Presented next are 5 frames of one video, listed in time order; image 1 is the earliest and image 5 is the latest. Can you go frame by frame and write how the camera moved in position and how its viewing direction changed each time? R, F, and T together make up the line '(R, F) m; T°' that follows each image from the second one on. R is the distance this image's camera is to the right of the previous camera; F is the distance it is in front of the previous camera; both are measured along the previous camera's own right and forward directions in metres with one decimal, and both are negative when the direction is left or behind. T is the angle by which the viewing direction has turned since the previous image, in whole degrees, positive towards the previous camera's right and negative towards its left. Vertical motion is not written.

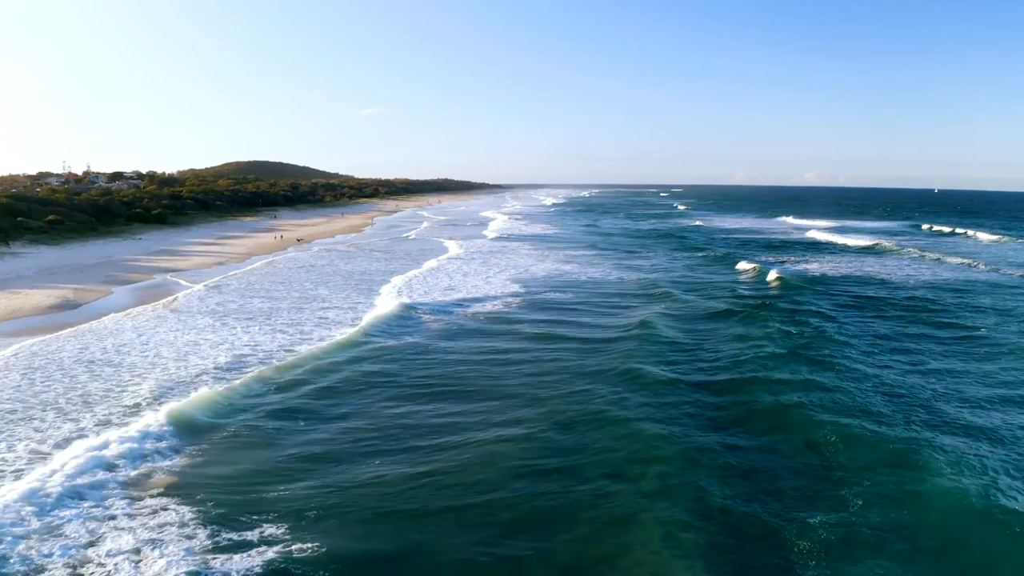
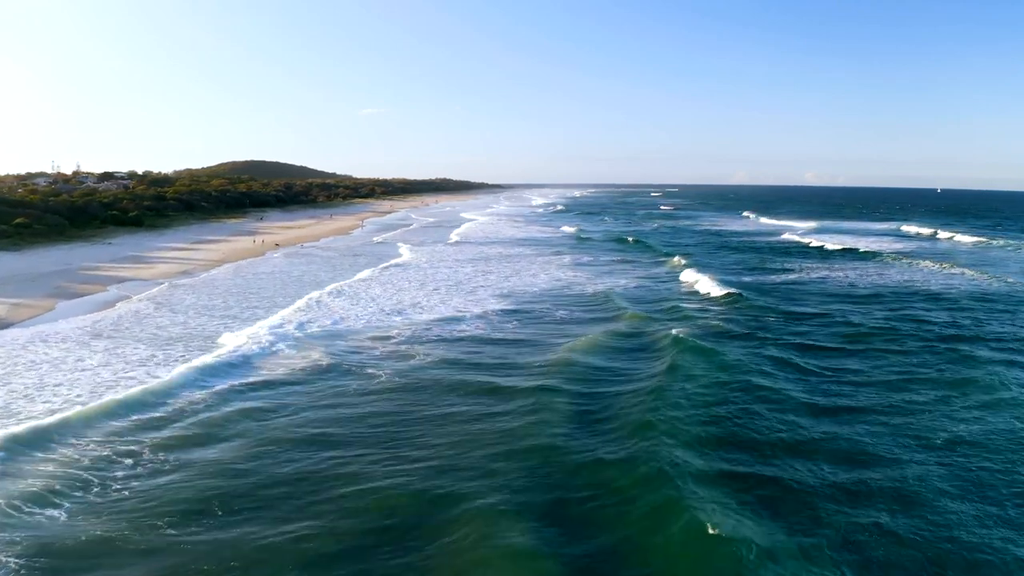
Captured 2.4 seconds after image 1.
(+0.3, +2.5) m; 0°
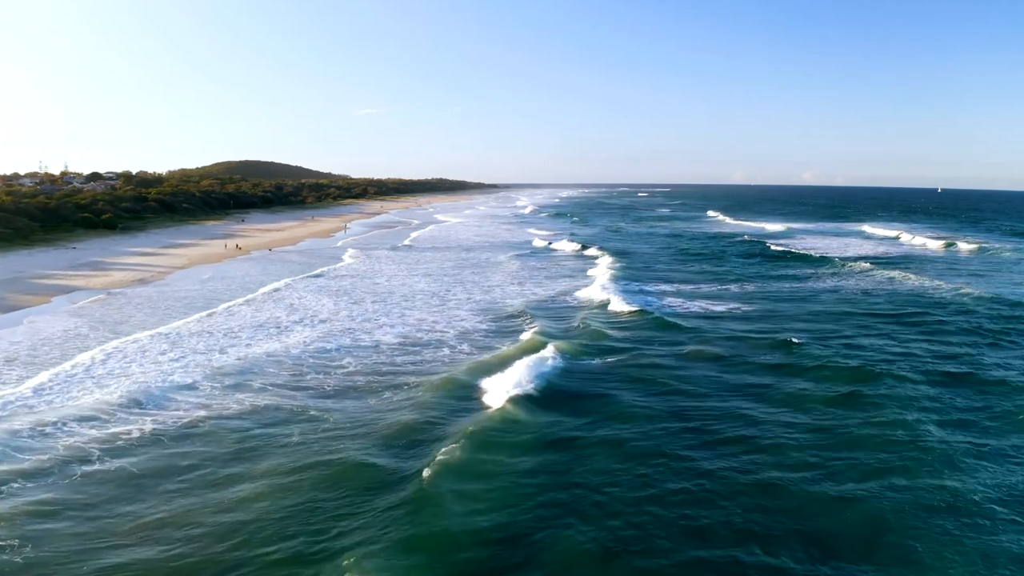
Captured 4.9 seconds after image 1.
(+0.9, +1.5) m; 0°
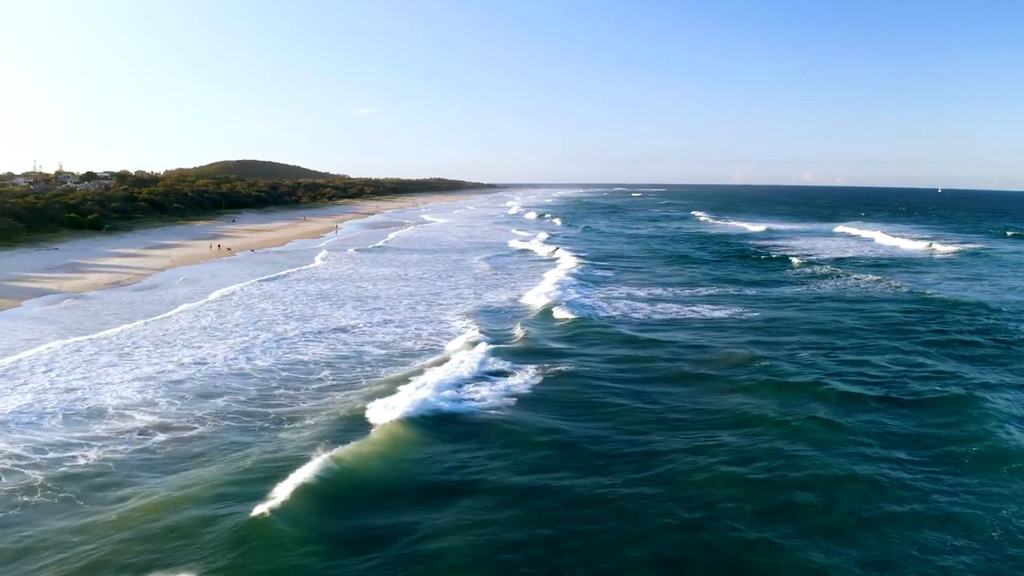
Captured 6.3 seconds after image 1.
(+0.5, +0.6) m; 0°
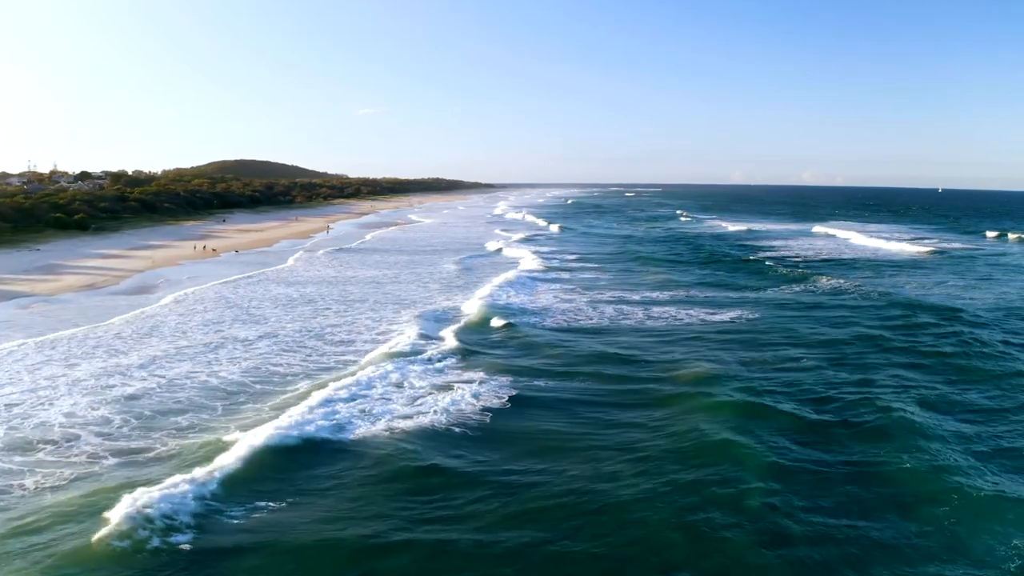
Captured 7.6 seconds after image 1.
(+0.5, +0.6) m; 0°
